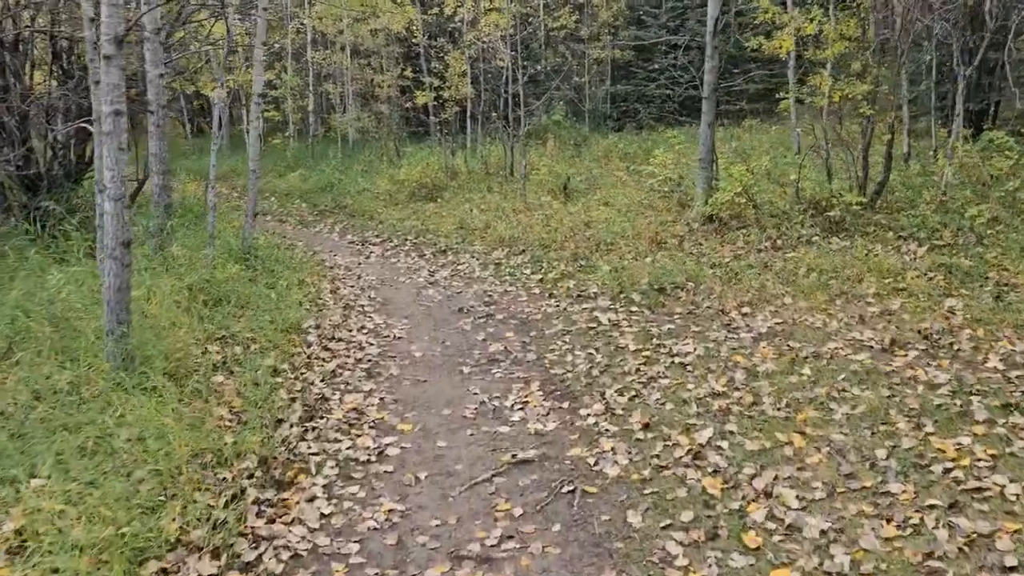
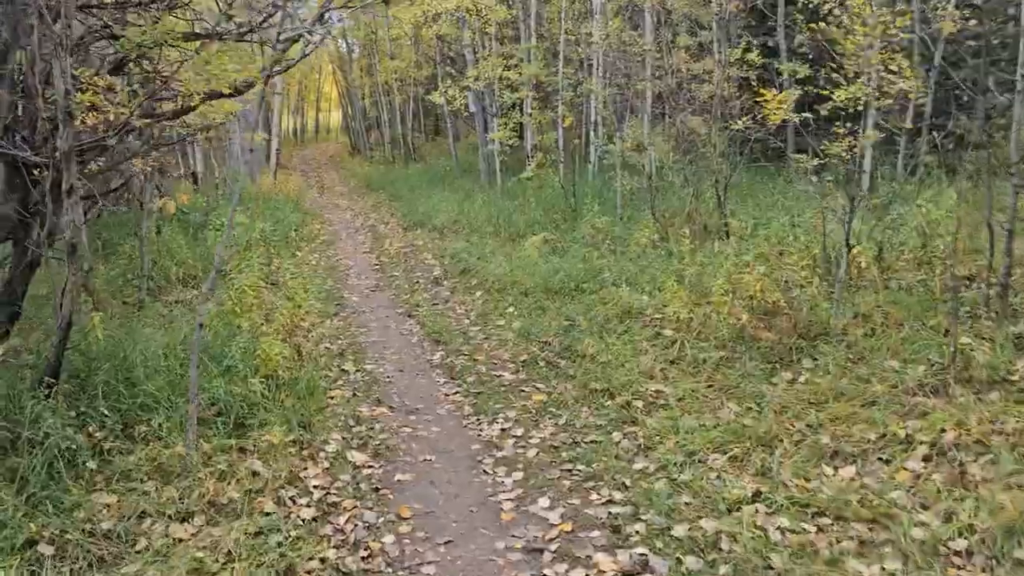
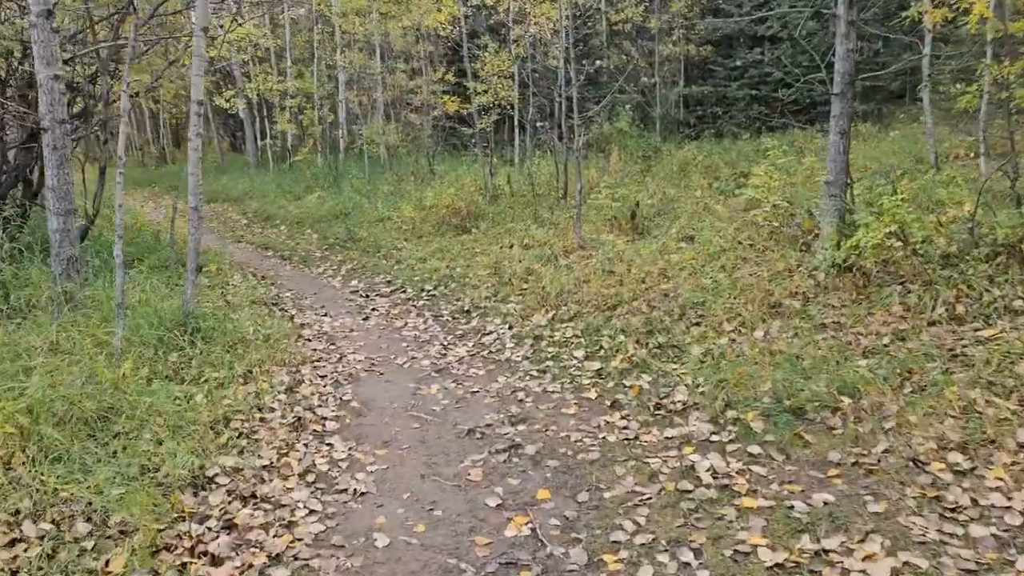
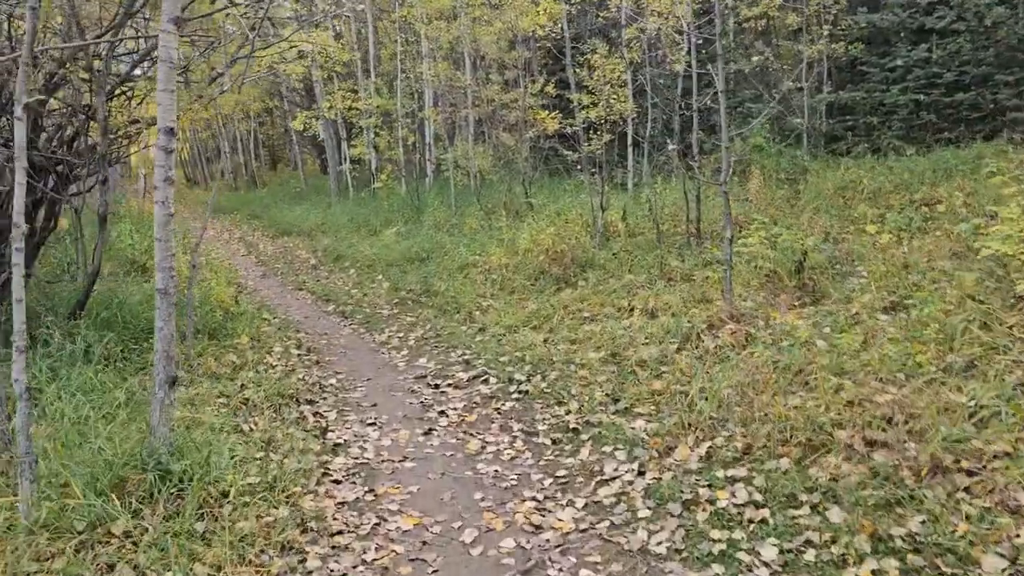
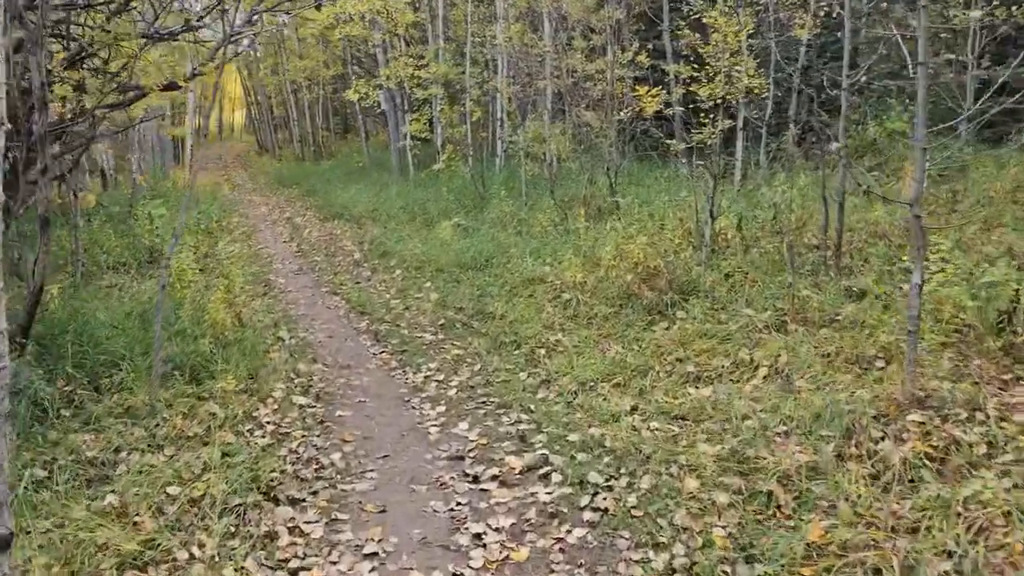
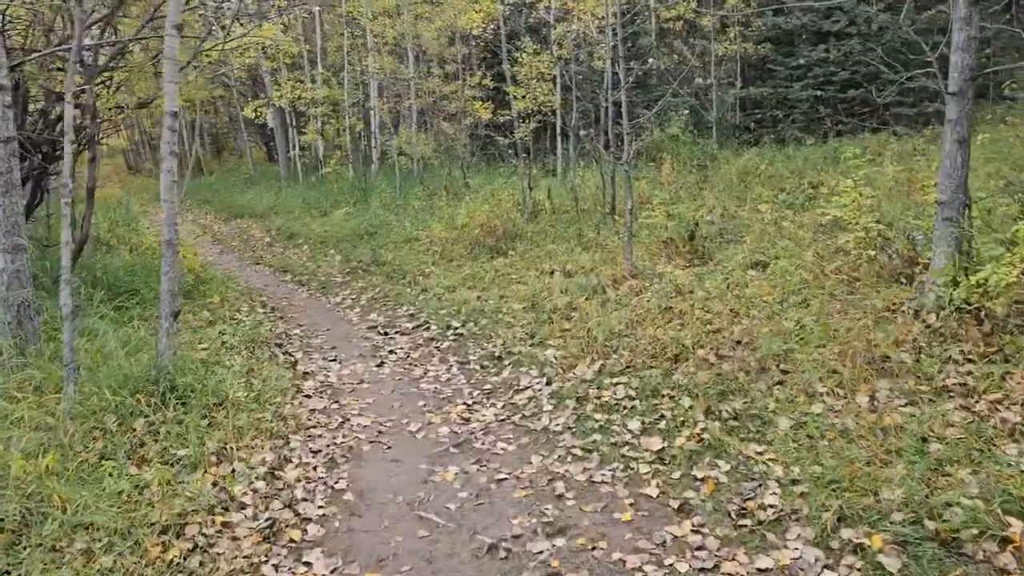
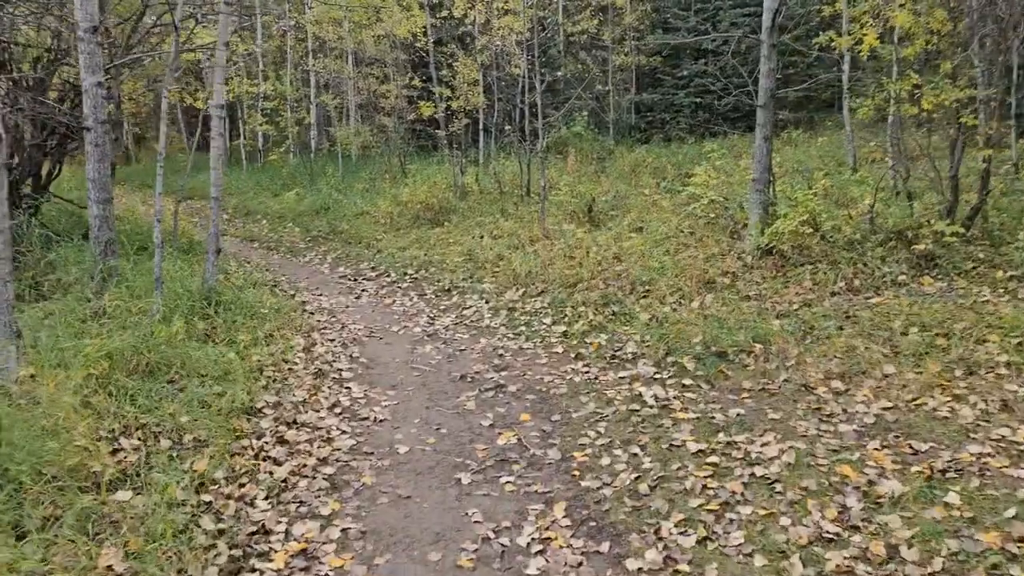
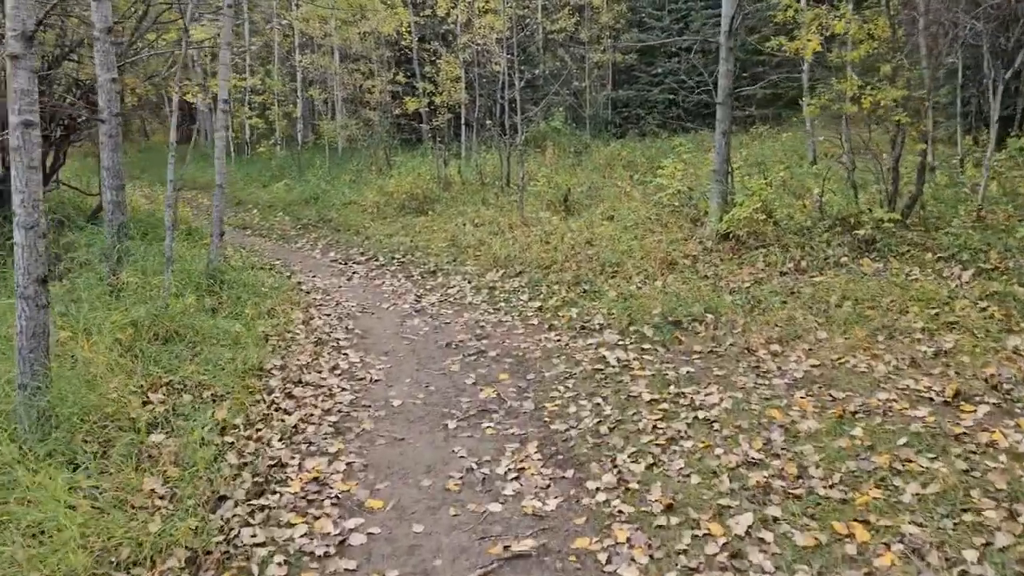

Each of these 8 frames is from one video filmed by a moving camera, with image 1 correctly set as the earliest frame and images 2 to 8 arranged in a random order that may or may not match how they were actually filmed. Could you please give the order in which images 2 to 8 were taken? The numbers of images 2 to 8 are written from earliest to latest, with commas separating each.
8, 7, 3, 6, 4, 5, 2
